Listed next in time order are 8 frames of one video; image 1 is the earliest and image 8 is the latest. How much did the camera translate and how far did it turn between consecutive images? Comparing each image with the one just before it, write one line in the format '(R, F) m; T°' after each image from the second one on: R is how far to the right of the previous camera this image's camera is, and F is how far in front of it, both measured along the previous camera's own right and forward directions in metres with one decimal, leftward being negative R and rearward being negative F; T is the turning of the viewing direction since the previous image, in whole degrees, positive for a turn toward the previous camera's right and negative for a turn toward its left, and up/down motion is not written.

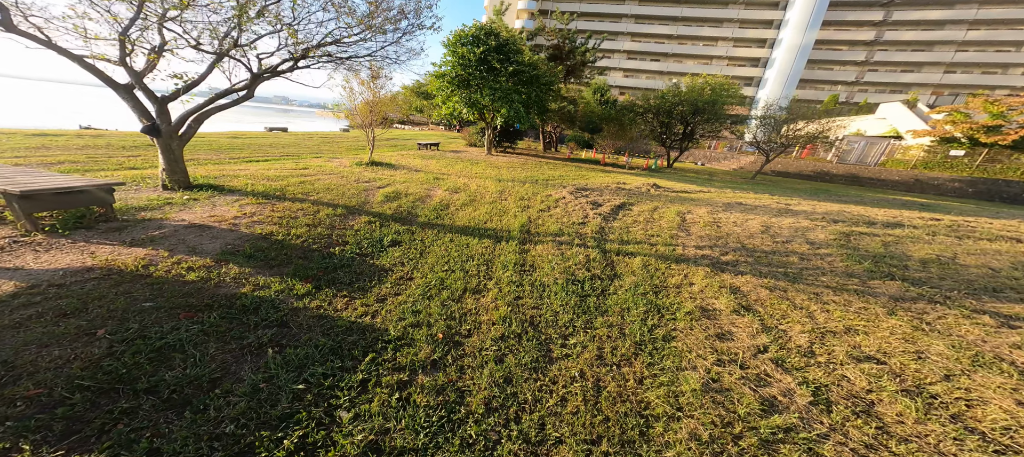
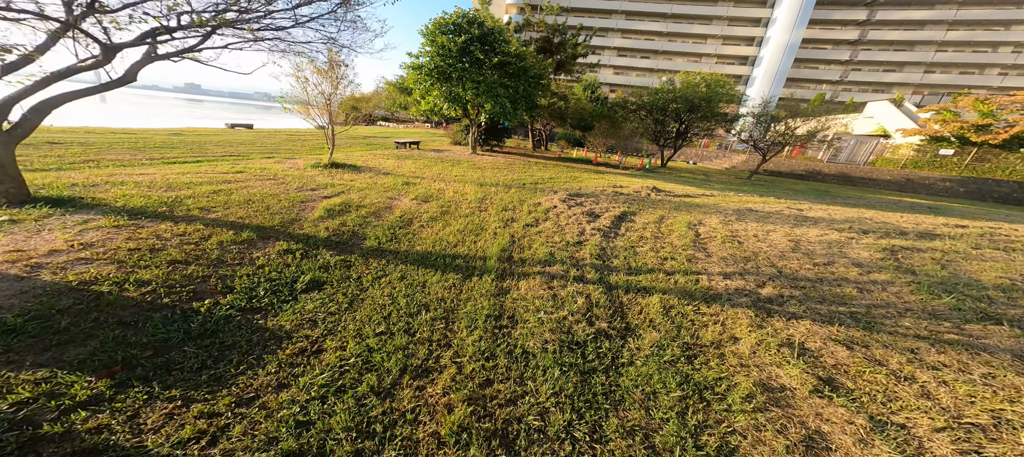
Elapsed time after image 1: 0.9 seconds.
(+0.2, +1.2) m; +1°
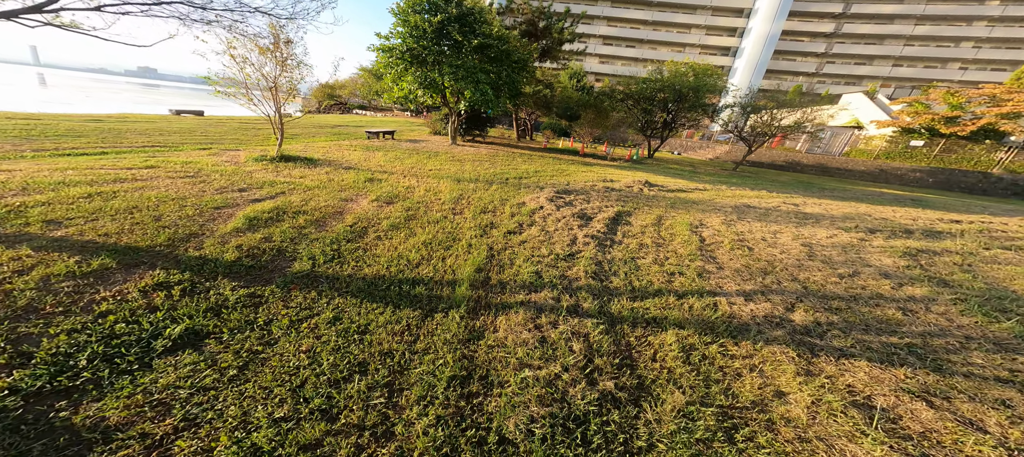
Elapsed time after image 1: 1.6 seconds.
(+0.1, +0.8) m; +2°
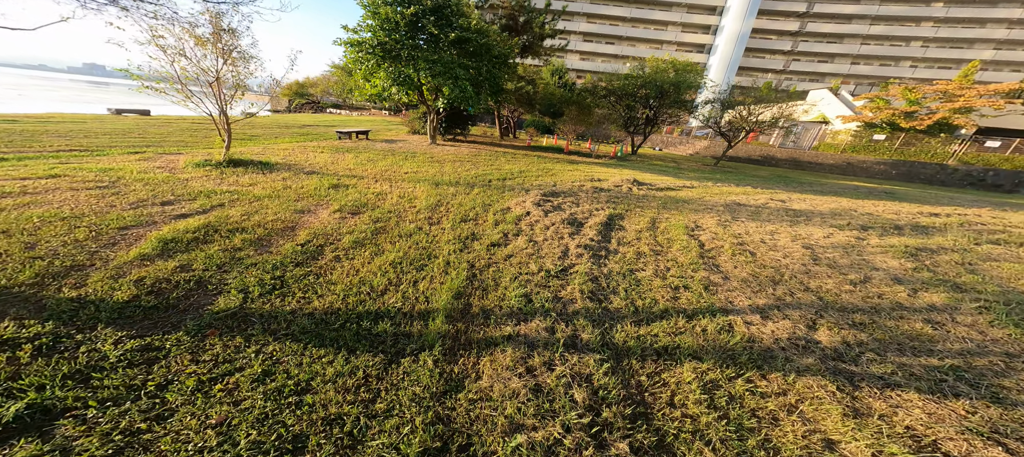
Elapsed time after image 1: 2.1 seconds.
(0.0, +0.5) m; +3°
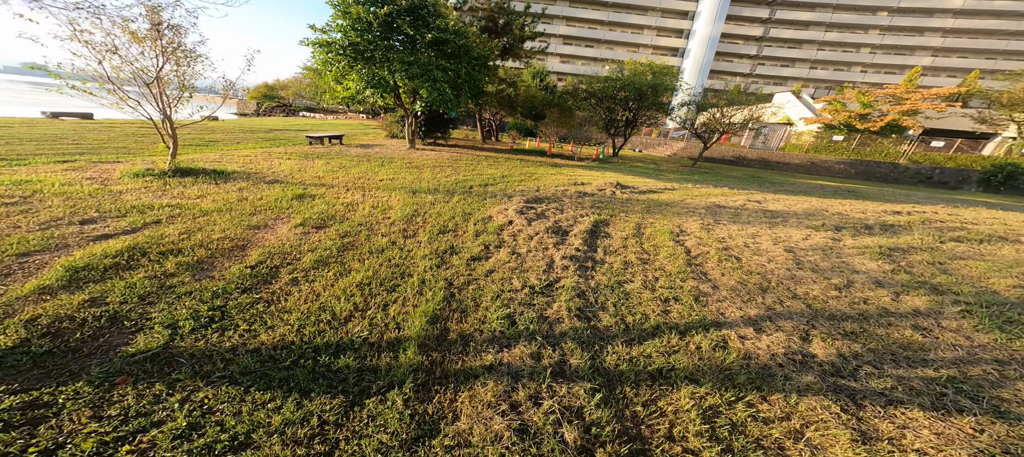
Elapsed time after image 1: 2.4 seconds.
(0.0, +0.2) m; +3°
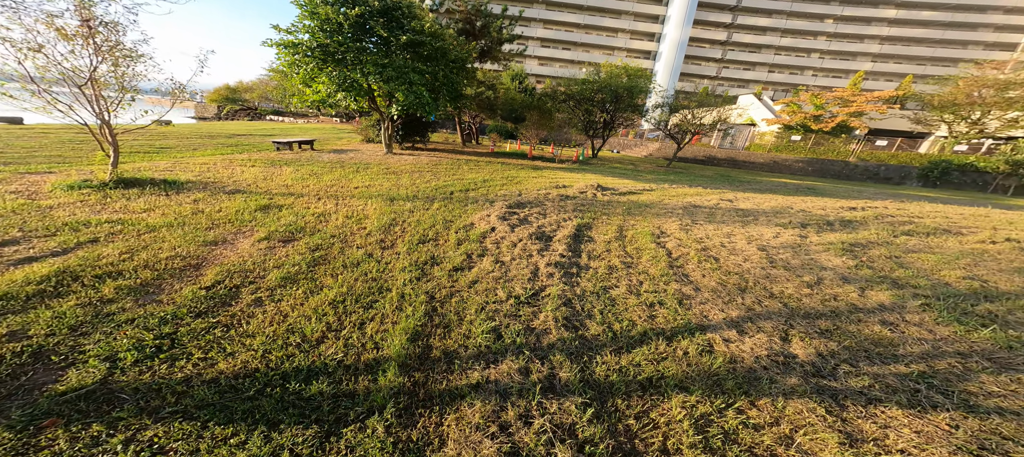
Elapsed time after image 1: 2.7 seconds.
(-0.1, +0.1) m; +4°
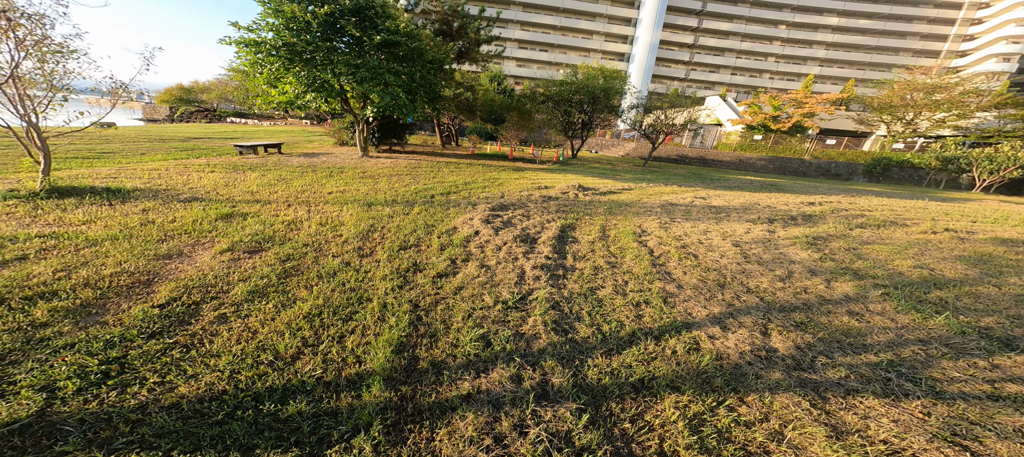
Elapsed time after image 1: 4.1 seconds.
(-0.1, +0.1) m; +4°
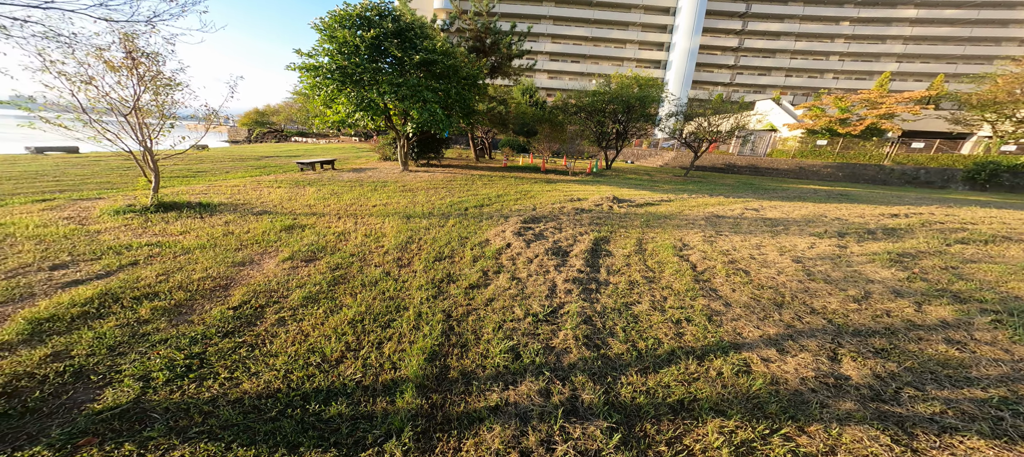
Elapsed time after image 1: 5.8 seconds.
(+0.1, 0.0) m; -7°
